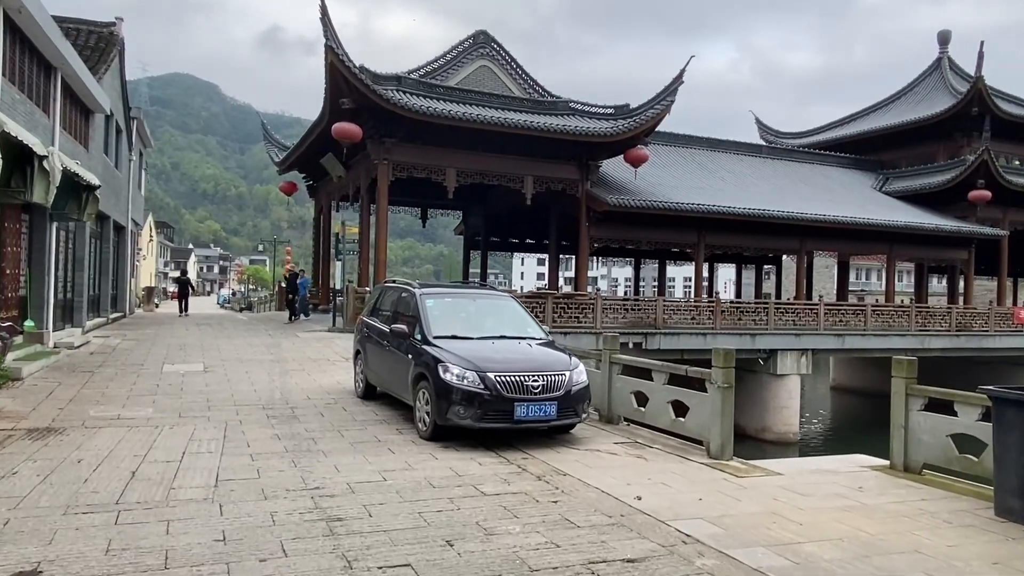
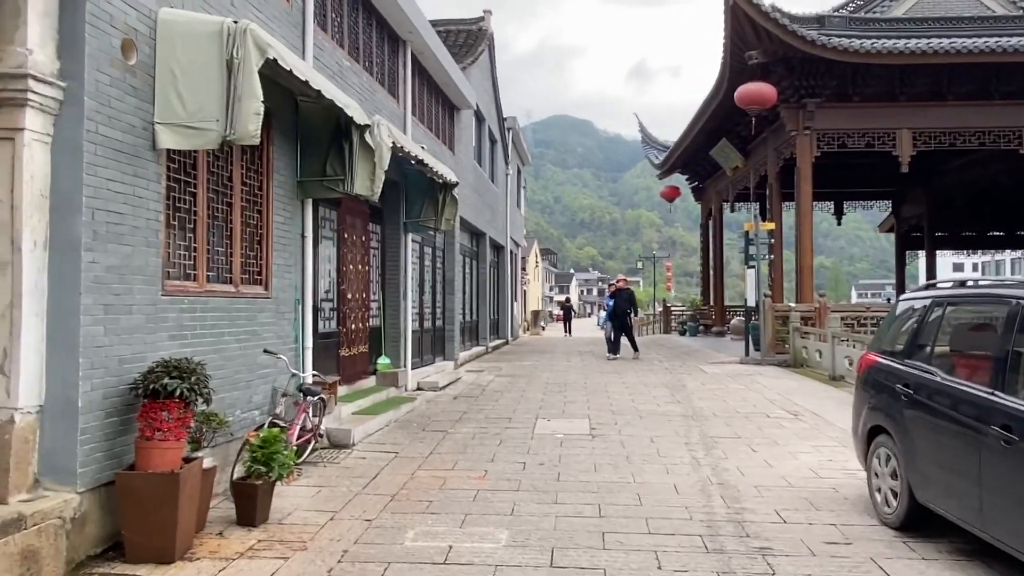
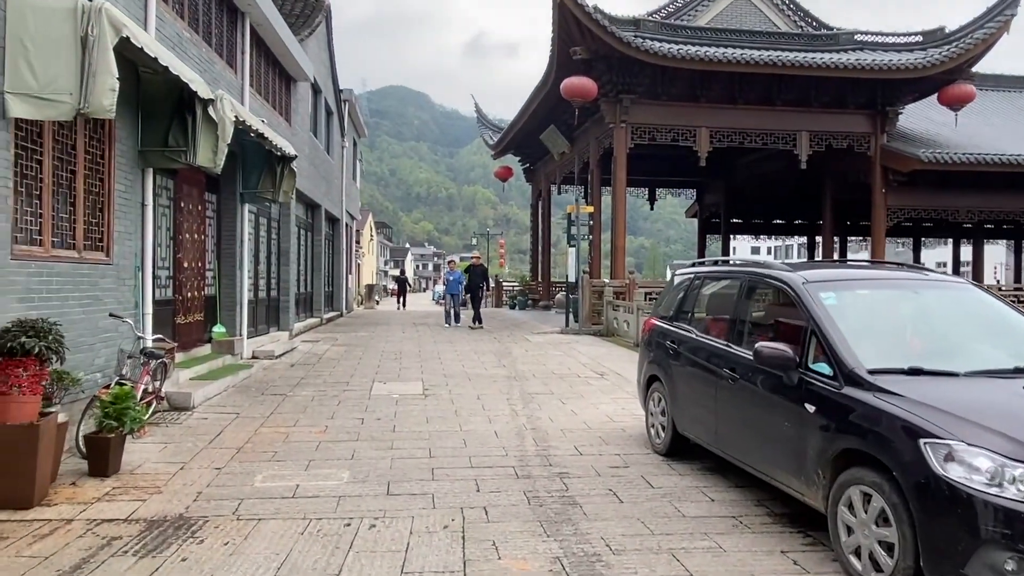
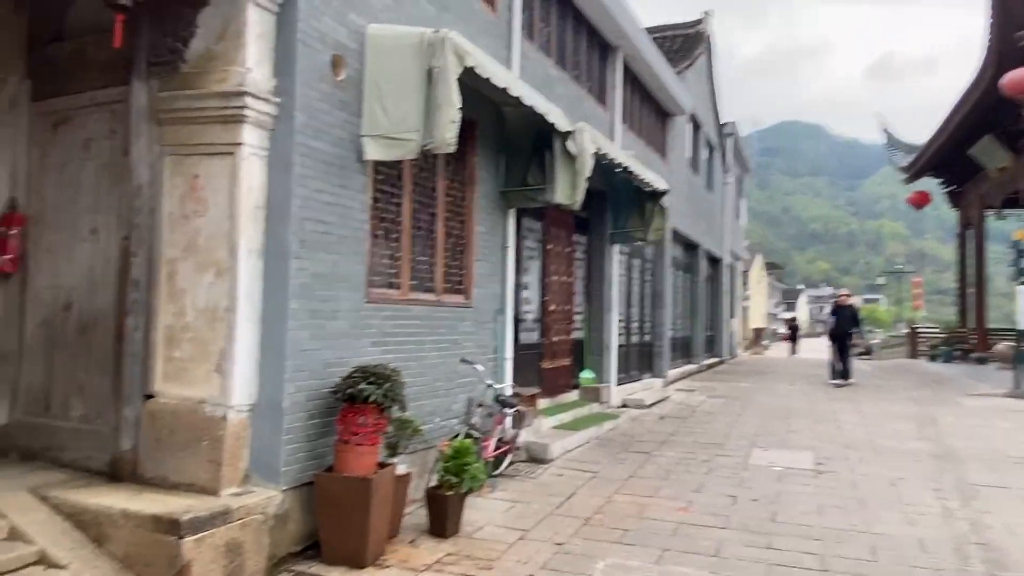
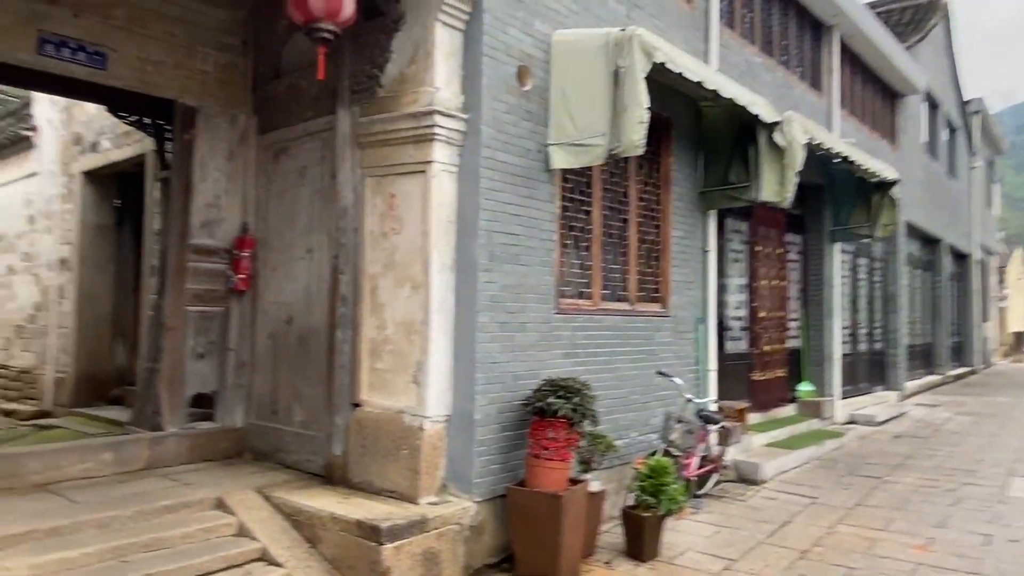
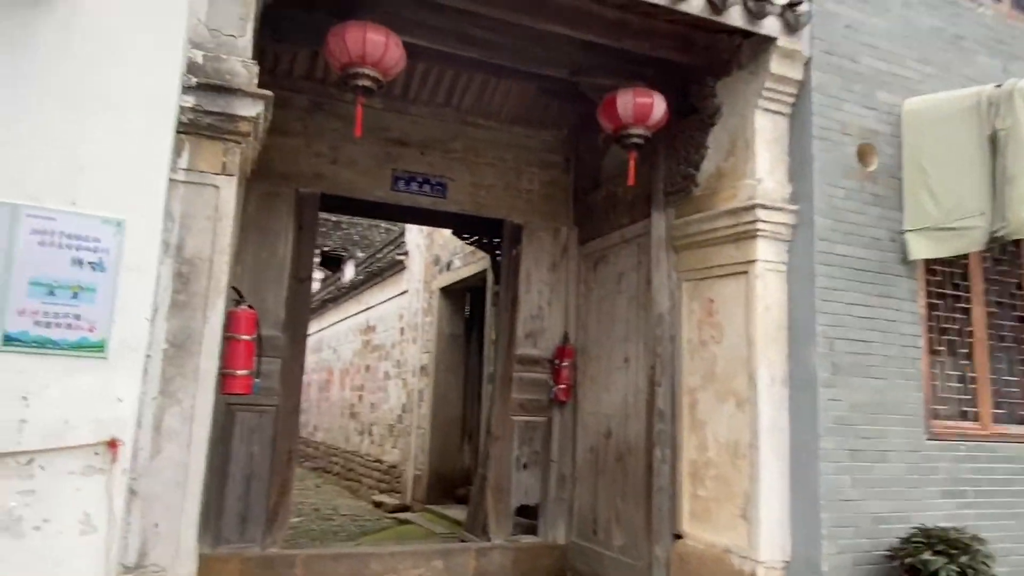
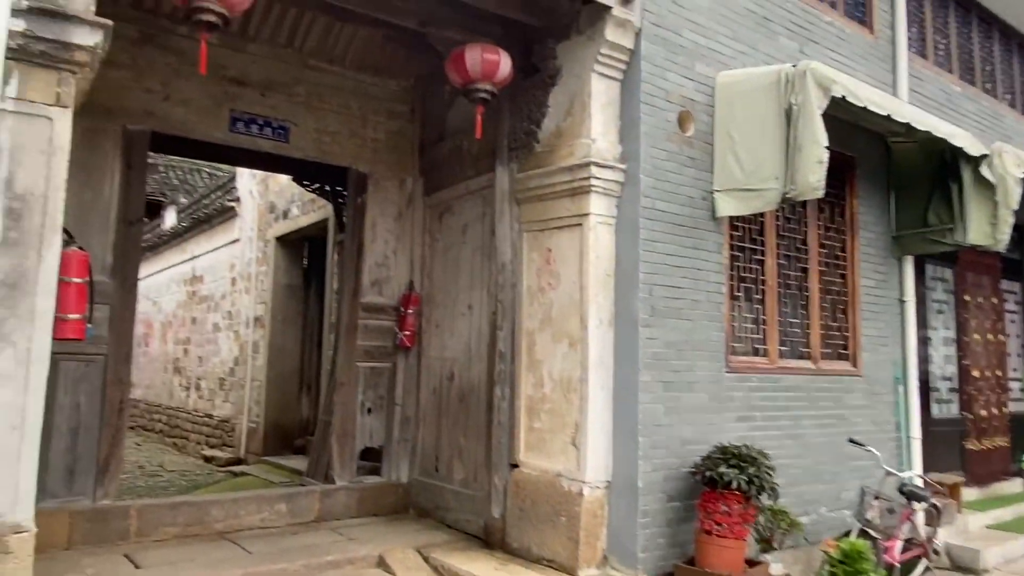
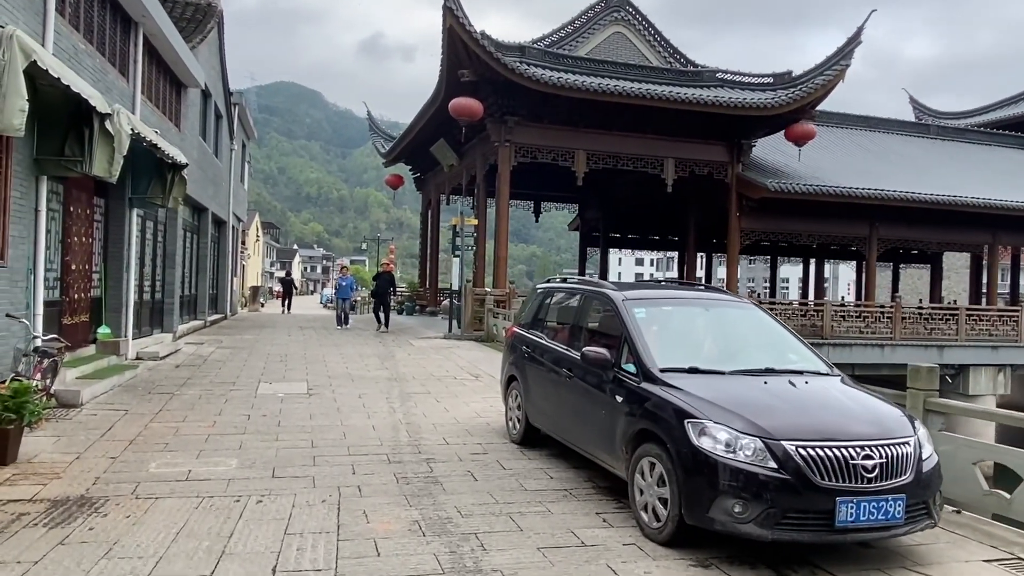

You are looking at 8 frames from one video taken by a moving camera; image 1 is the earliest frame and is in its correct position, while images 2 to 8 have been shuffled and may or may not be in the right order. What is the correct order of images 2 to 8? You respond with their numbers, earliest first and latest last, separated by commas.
8, 3, 2, 4, 5, 7, 6
